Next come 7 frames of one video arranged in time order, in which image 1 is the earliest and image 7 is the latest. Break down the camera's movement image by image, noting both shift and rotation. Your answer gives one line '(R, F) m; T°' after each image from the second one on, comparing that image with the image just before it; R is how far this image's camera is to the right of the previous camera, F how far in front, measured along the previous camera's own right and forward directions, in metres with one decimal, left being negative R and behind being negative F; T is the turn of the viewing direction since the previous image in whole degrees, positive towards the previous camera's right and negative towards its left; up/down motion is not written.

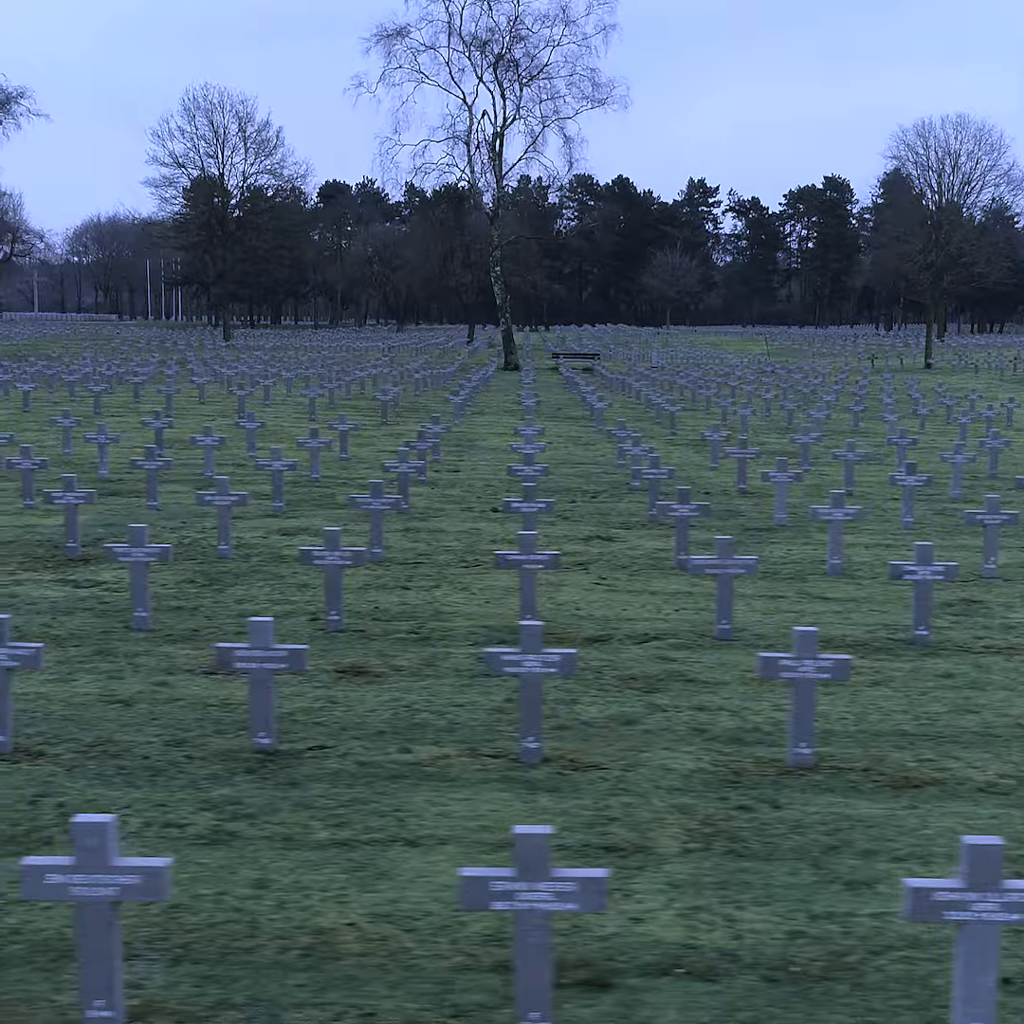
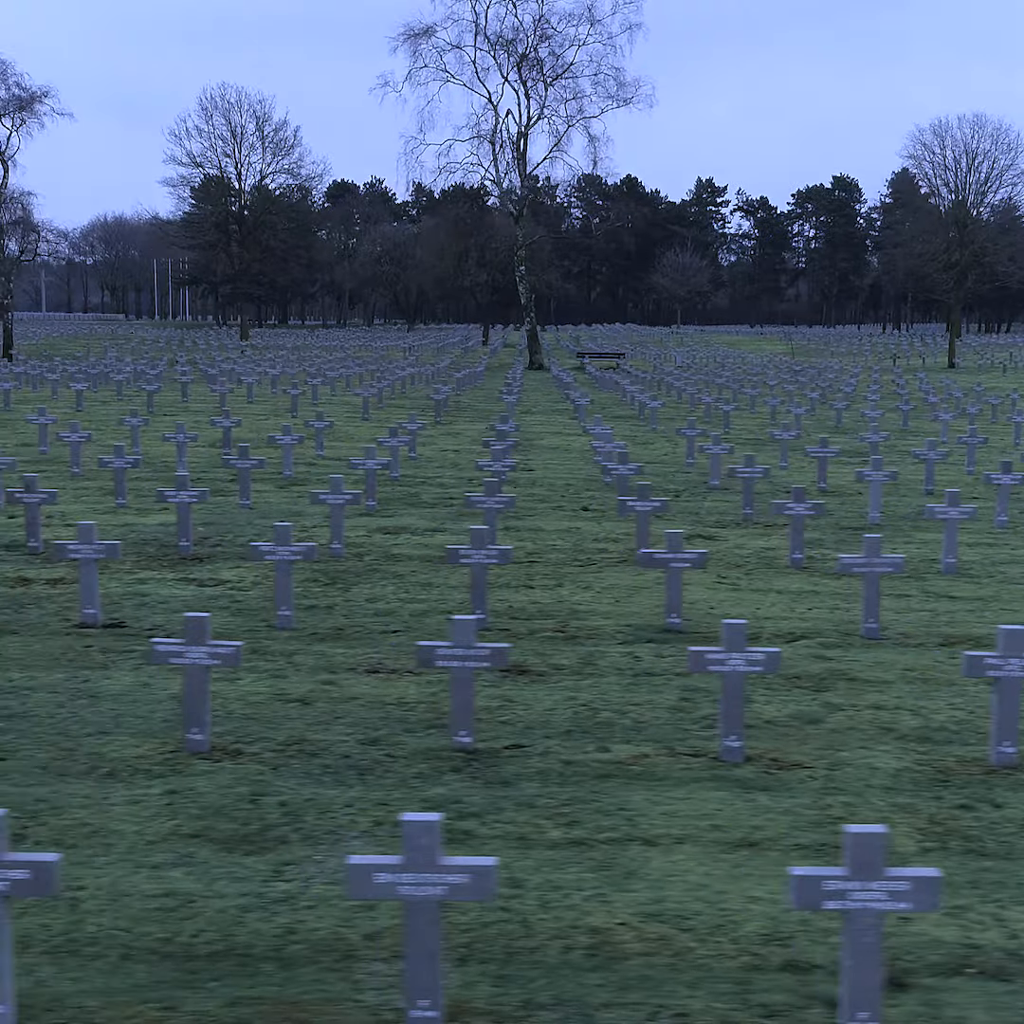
(-0.8, 0.0) m; 0°
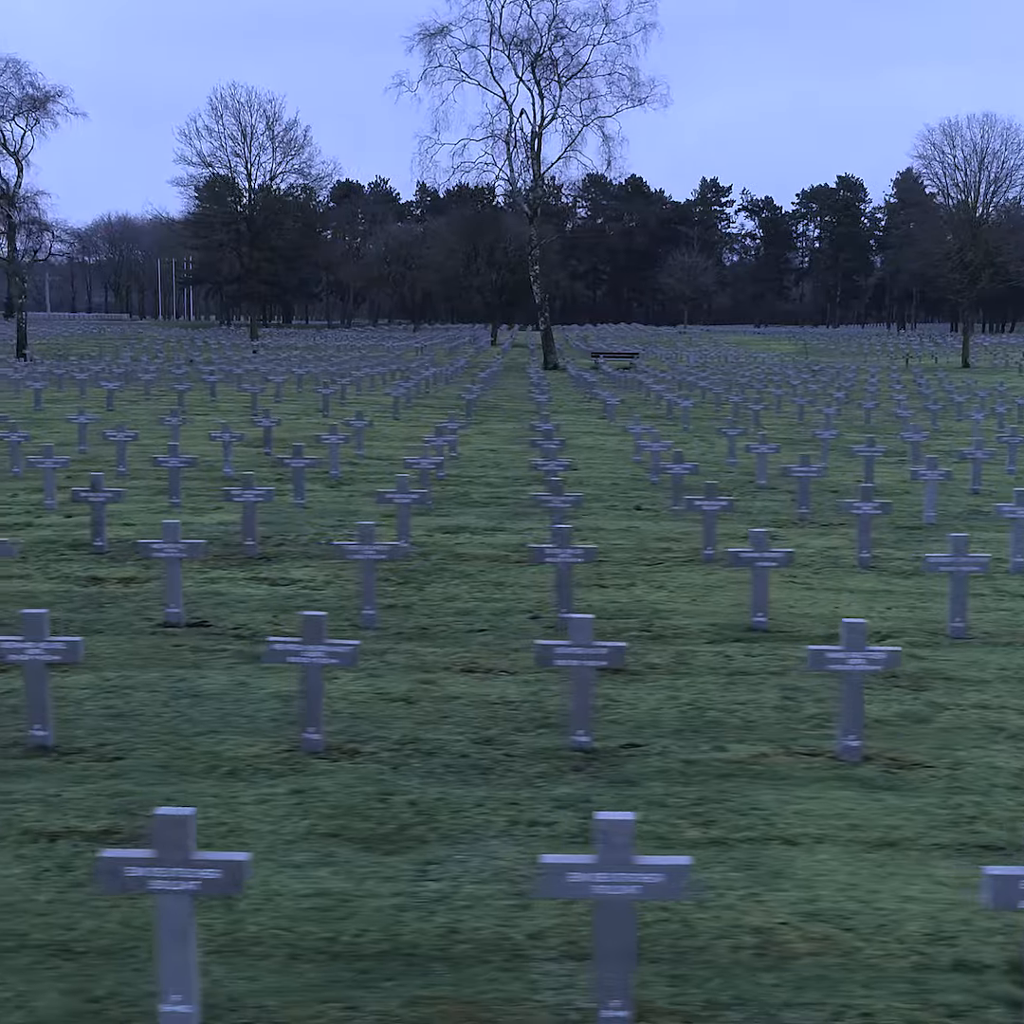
(-0.4, 0.0) m; 0°
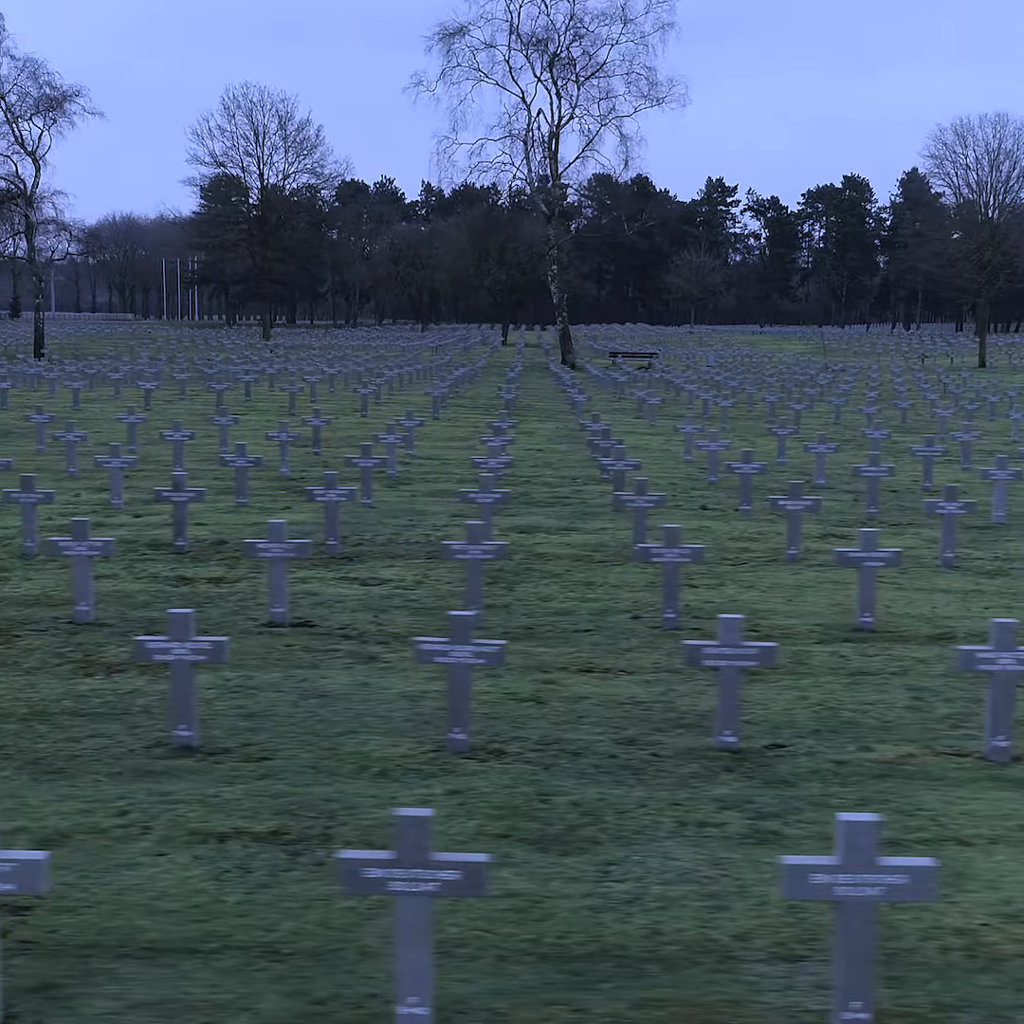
(-0.6, 0.0) m; 0°
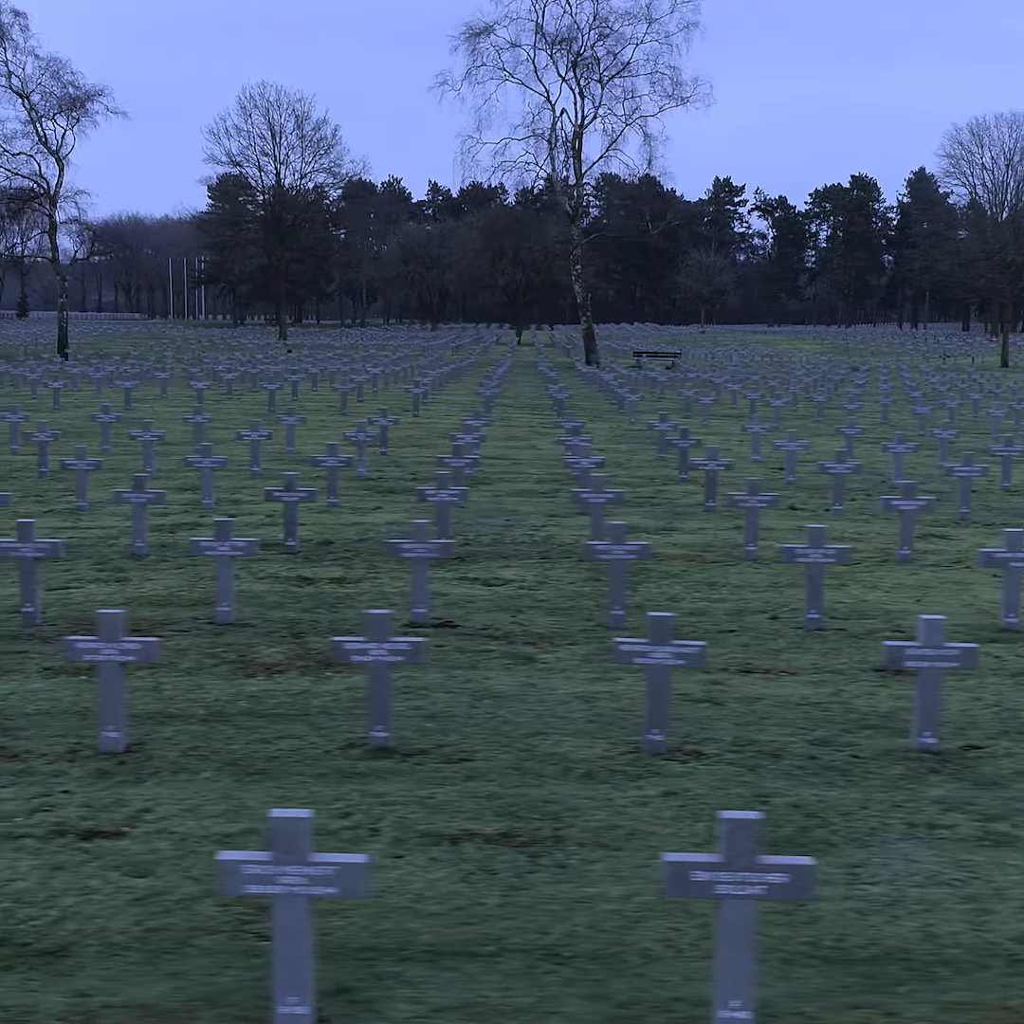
(-0.8, 0.0) m; 0°
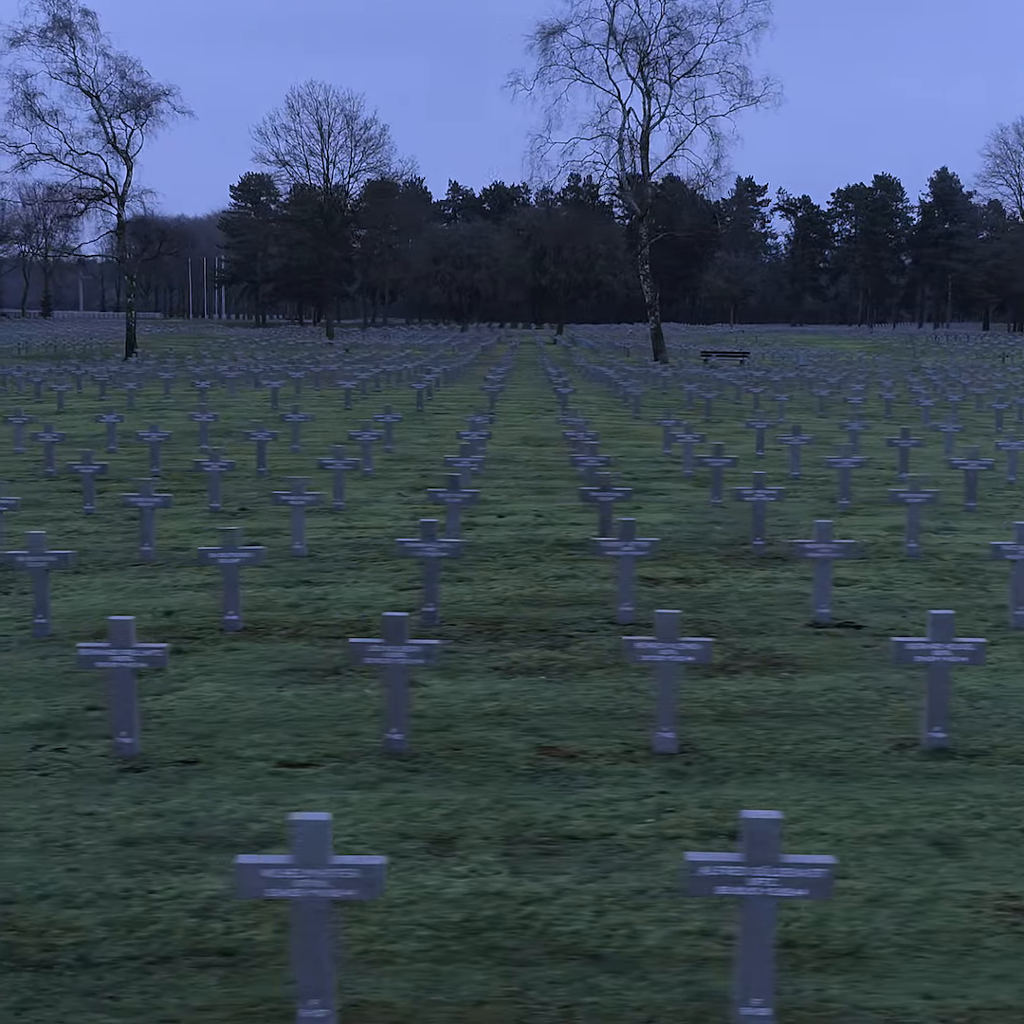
(-2.1, 0.0) m; 0°
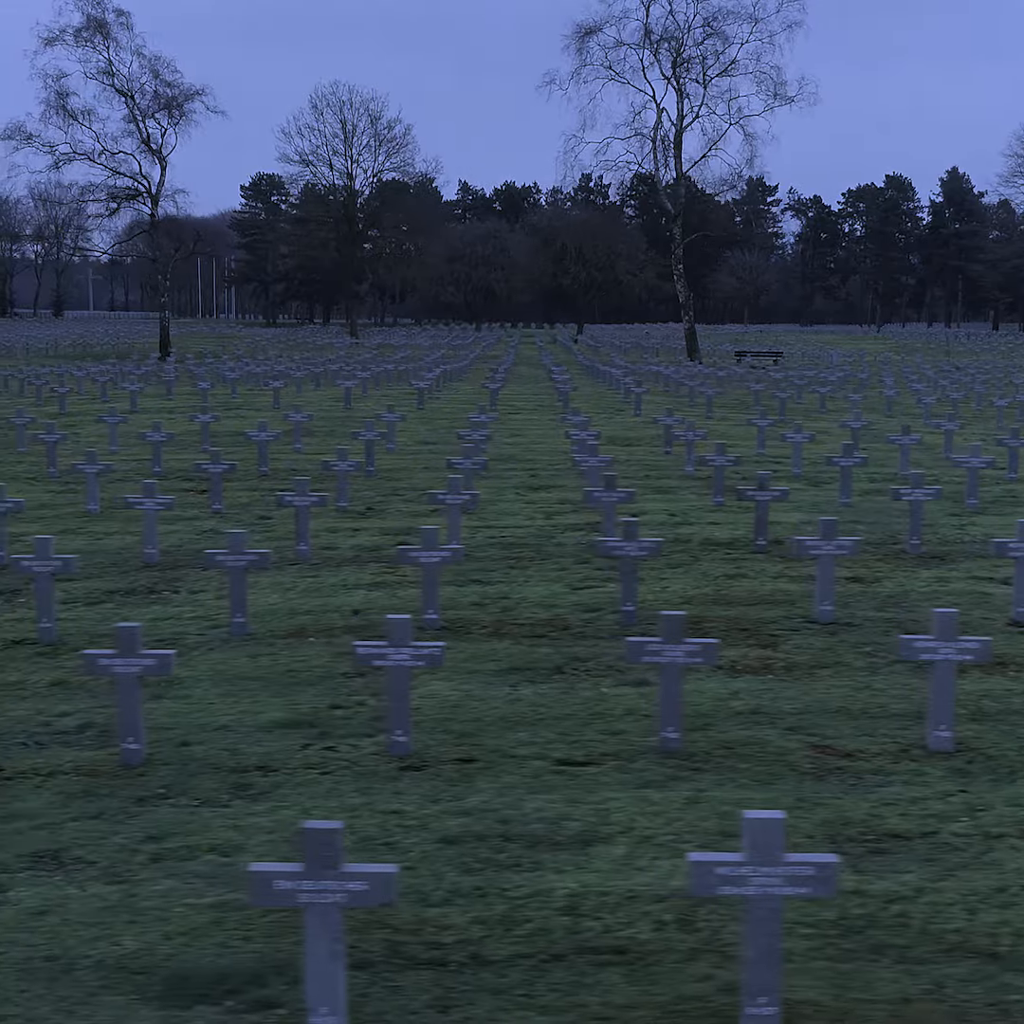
(-1.1, 0.0) m; 0°
